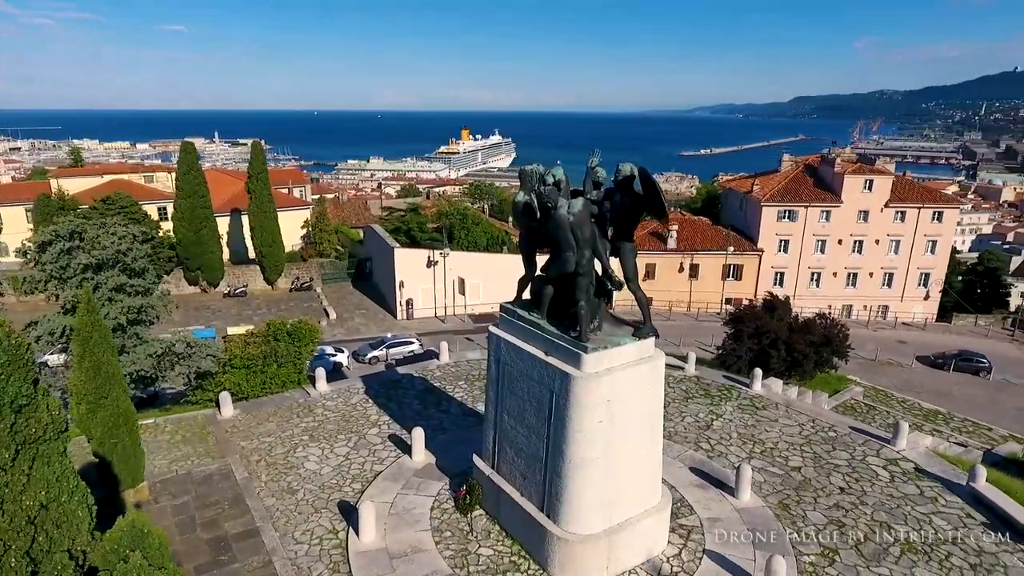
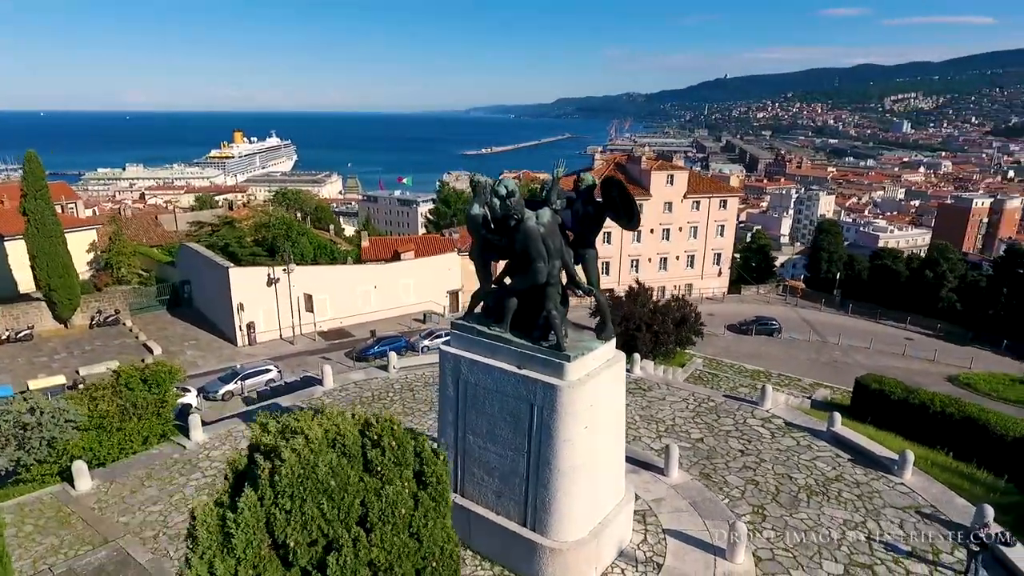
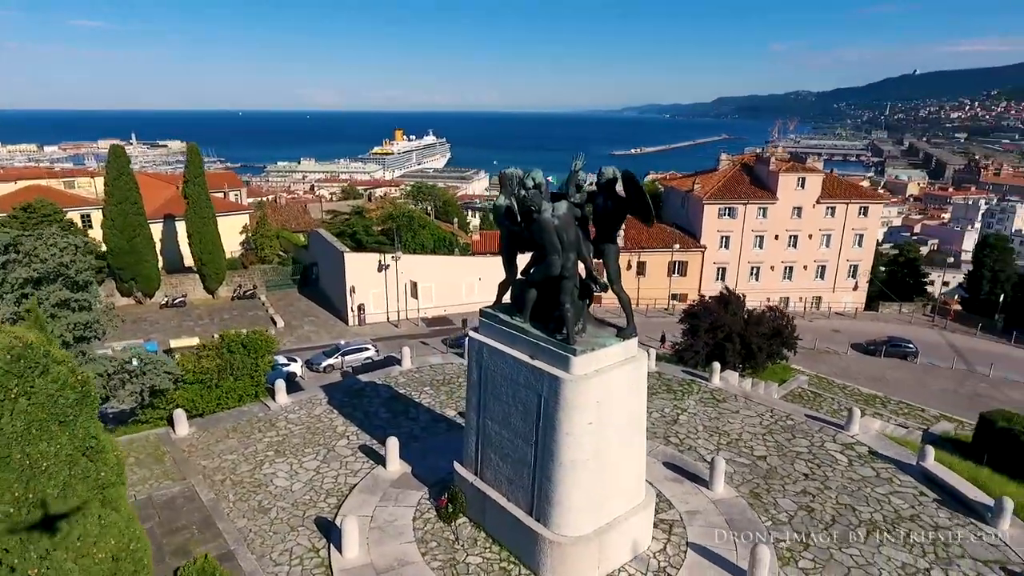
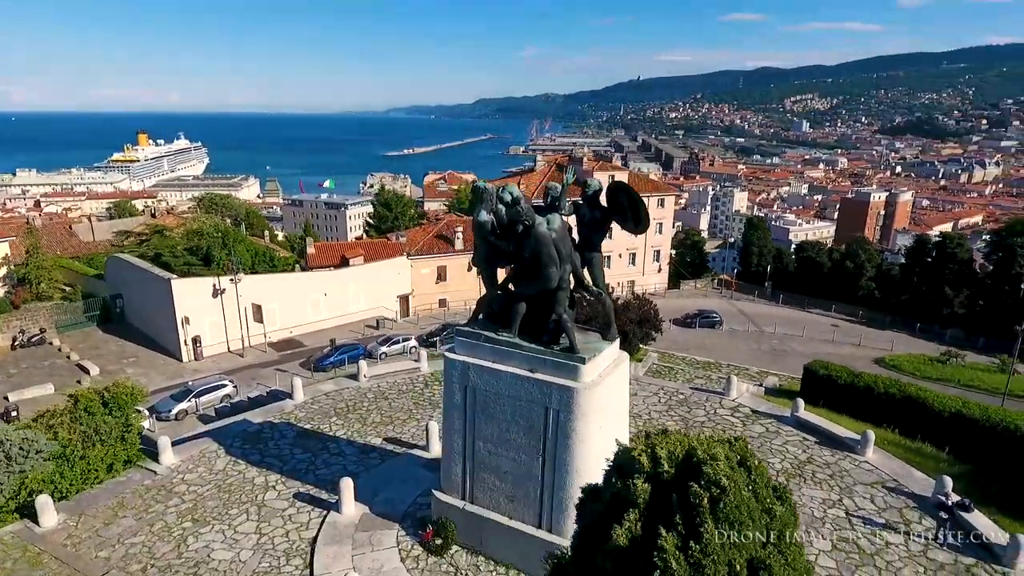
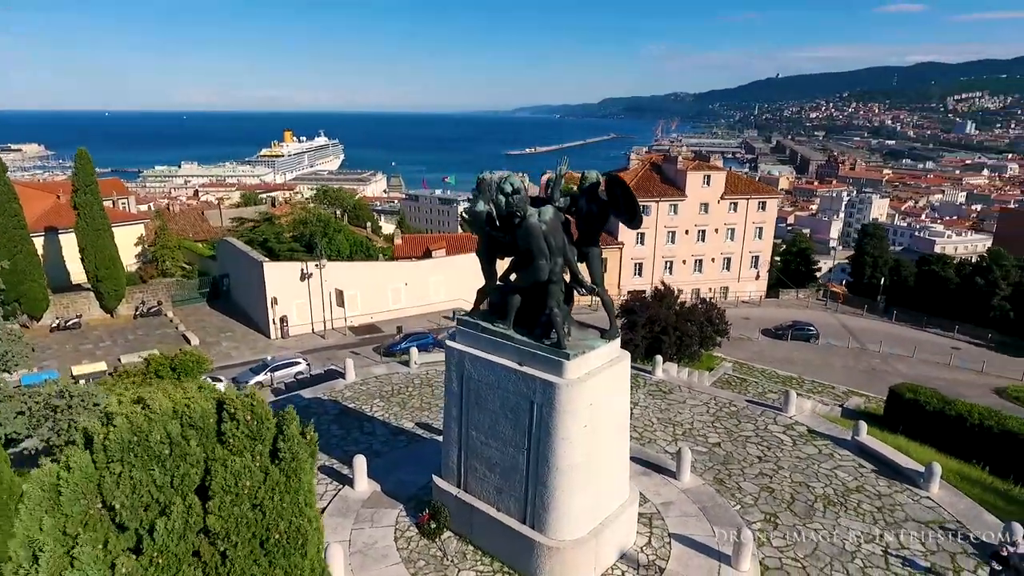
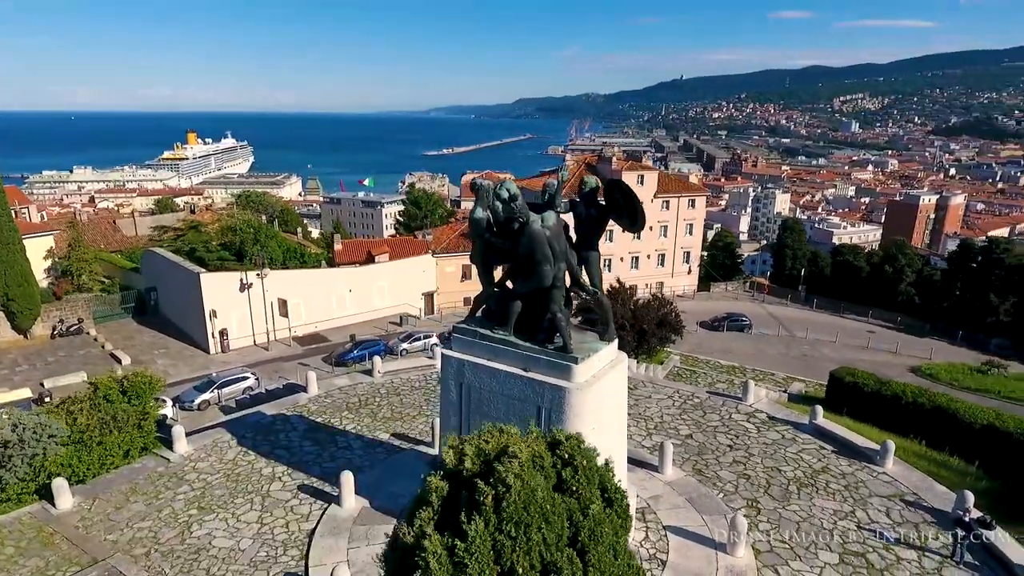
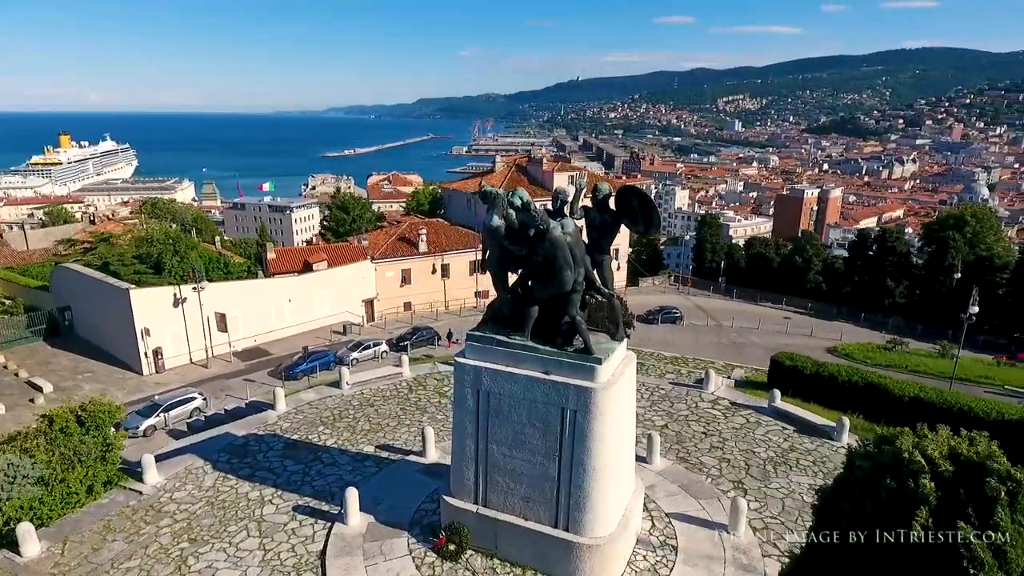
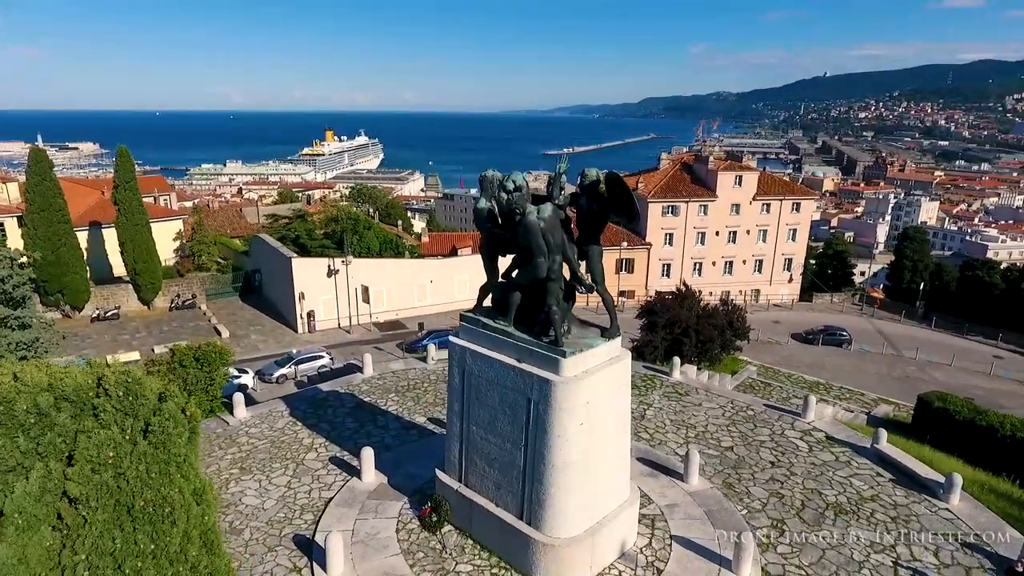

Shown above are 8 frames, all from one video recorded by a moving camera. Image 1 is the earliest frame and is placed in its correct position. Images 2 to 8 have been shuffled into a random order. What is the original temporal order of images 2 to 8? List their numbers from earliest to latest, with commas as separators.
3, 8, 5, 2, 6, 4, 7
